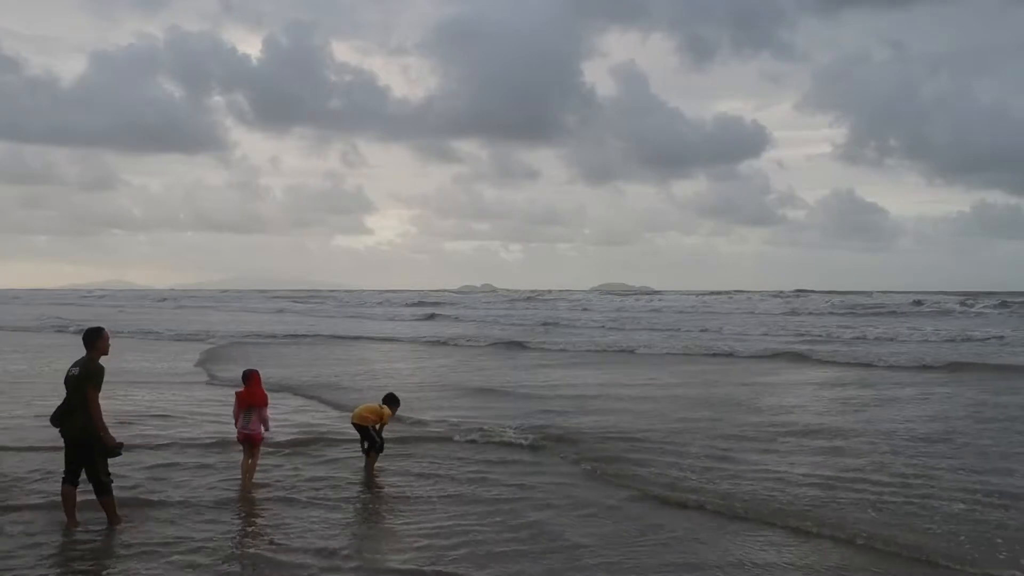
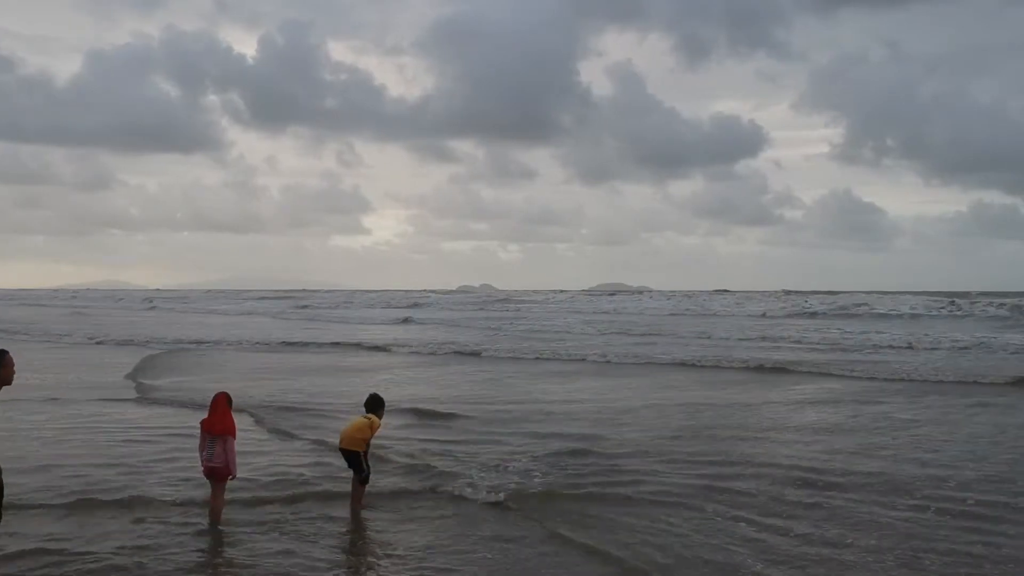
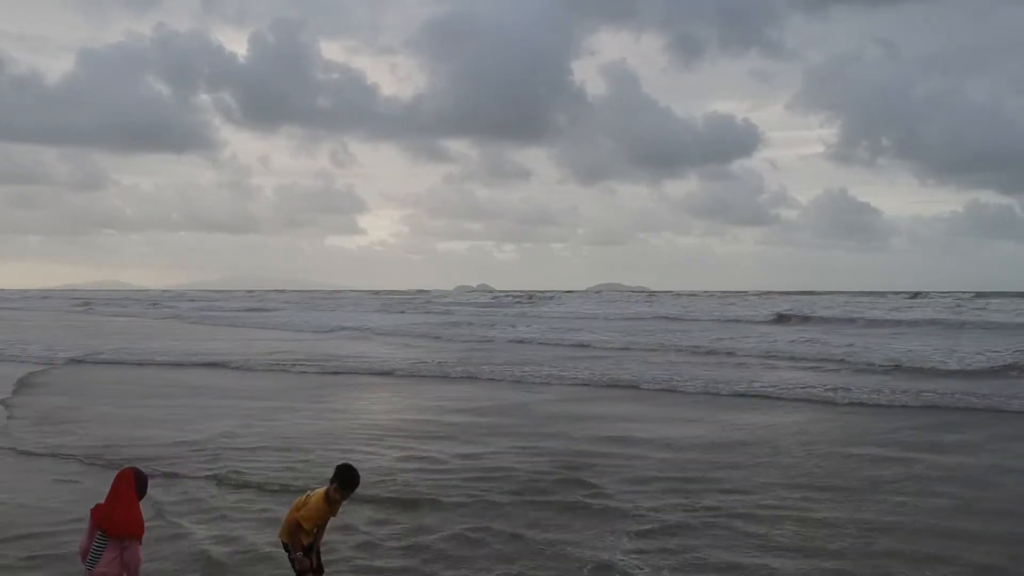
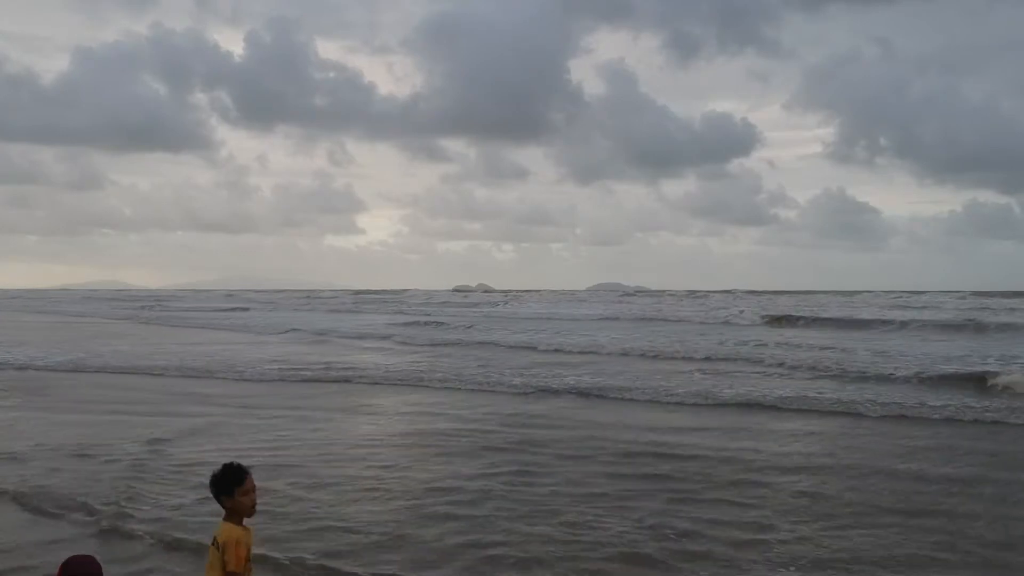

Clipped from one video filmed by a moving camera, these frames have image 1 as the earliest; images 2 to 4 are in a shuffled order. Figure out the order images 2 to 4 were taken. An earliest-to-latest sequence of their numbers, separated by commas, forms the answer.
2, 3, 4
